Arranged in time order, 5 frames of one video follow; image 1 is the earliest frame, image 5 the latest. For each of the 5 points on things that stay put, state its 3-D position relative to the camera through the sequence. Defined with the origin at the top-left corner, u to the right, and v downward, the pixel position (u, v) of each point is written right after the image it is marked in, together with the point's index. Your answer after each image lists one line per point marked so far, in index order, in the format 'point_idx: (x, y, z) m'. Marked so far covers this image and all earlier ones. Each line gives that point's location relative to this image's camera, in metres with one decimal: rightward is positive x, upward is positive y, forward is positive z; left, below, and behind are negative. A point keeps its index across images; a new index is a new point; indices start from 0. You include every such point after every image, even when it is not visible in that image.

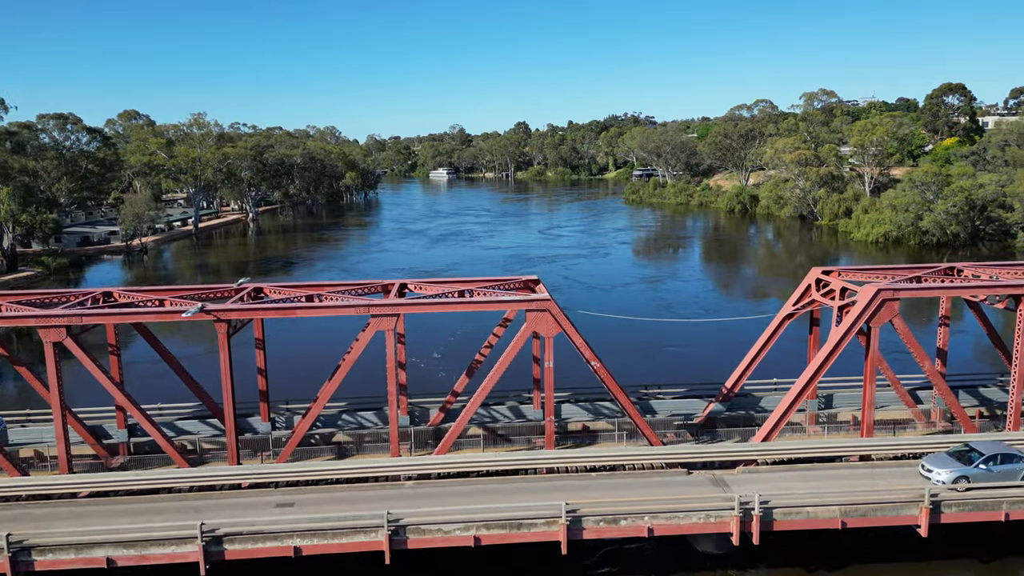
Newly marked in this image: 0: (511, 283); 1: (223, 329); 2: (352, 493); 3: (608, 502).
0: (0.0, +0.1, +12.4) m
1: (-4.4, -0.6, +10.5) m
2: (-2.4, -3.1, +10.6) m
3: (+1.4, -3.1, +10.1) m
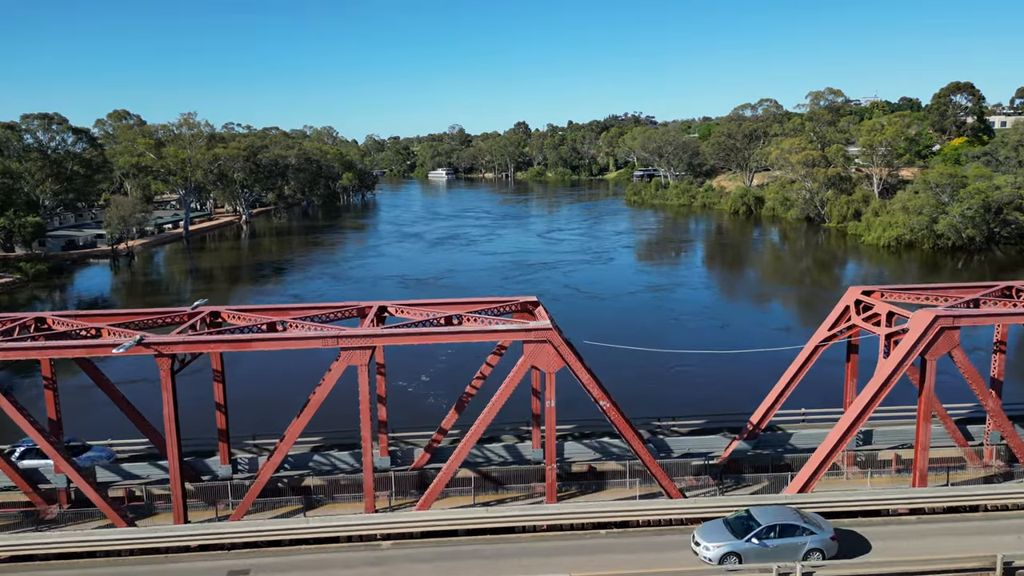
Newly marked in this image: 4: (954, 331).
0: (-0.1, -0.3, +10.9) m
1: (-4.4, -1.0, +8.9) m
2: (-2.5, -3.5, +9.1) m
3: (+1.3, -3.5, +8.5) m
4: (+6.0, -0.6, +9.4) m
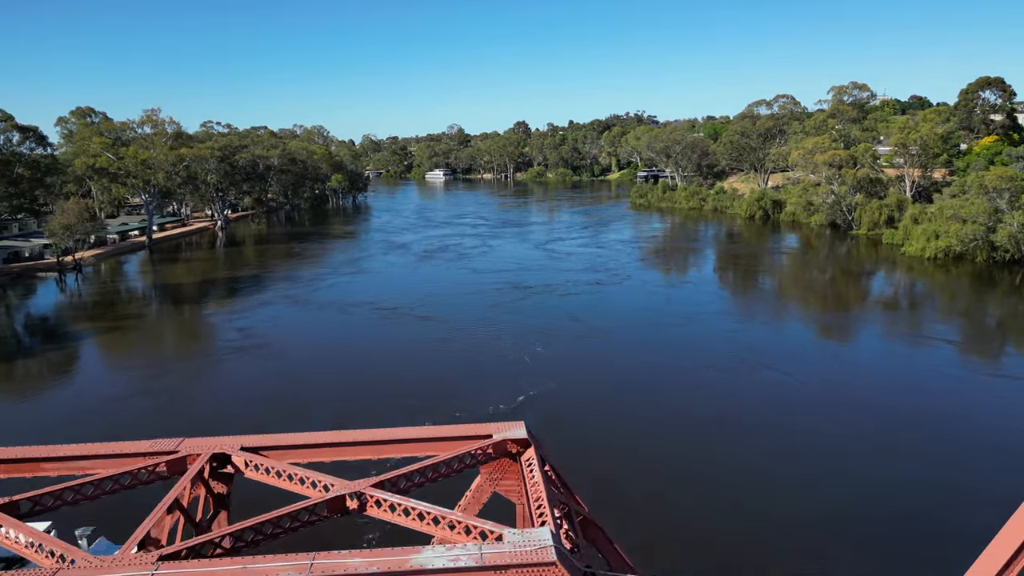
0: (-0.3, -1.3, +5.6) m
1: (-4.7, -2.0, +3.7) m
2: (-2.8, -4.5, +3.9) m
3: (+1.0, -4.5, +3.3) m
4: (+5.7, -1.6, +4.2) m
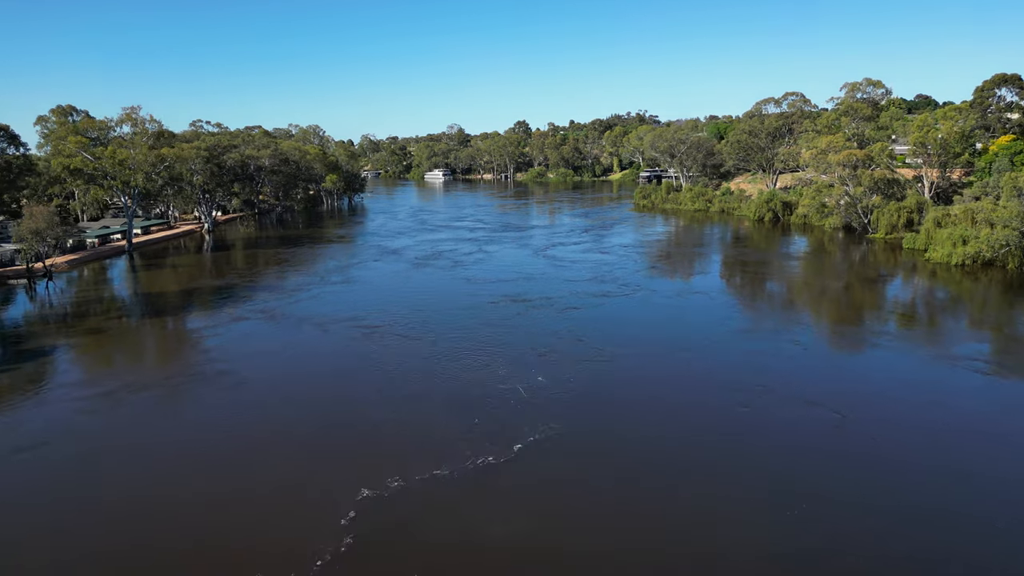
0: (-0.5, -1.8, +3.1) m
1: (-4.8, -2.5, +1.2) m
2: (-2.9, -5.0, +1.3) m
3: (+0.9, -4.9, +0.8) m
4: (+5.6, -2.1, +1.7) m
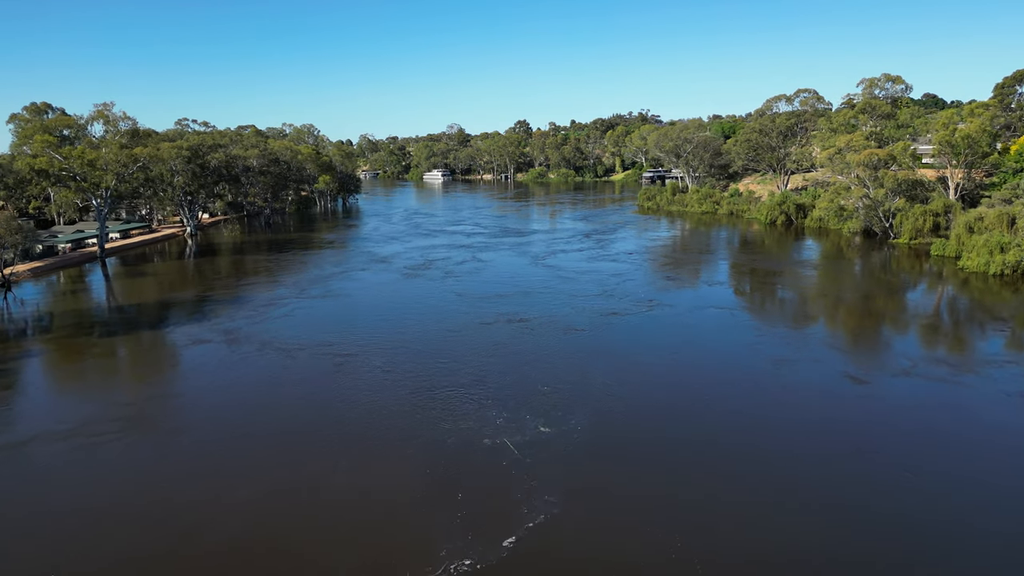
0: (-0.6, -2.4, 0.0) m
1: (-5.0, -3.1, -1.9) m
2: (-3.1, -5.6, -1.7) m
3: (+0.7, -5.5, -2.3) m
4: (+5.4, -2.6, -1.4) m
